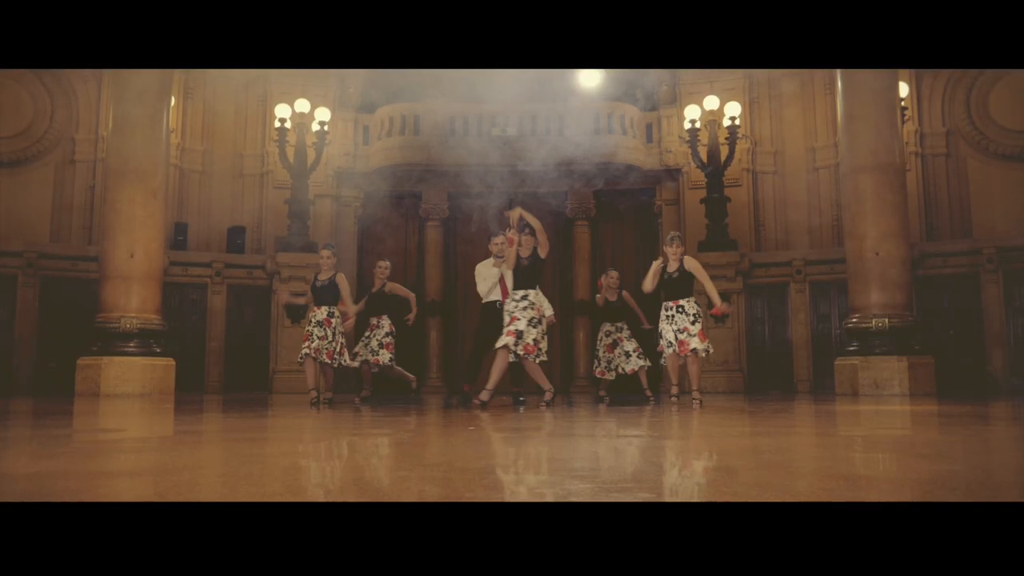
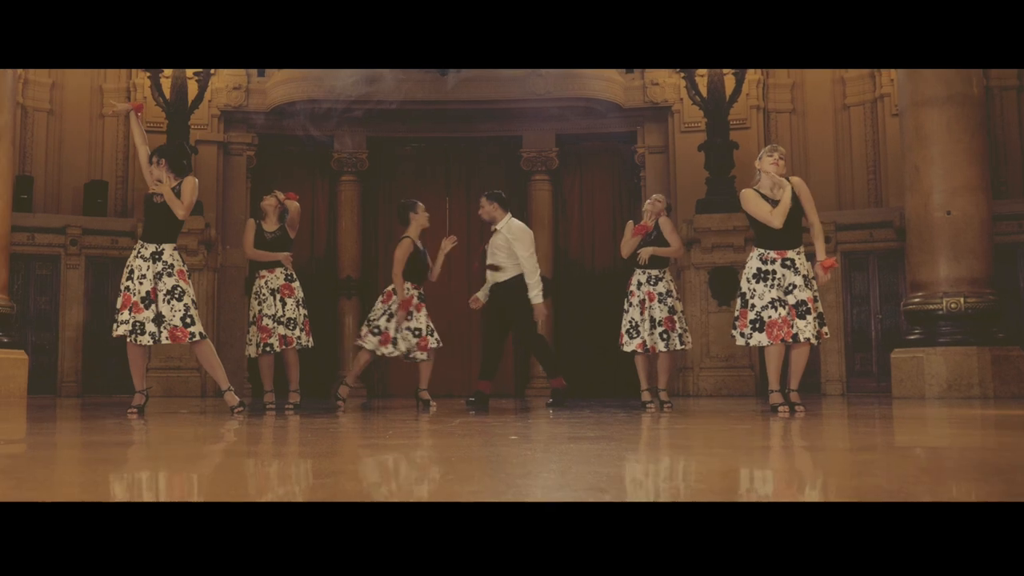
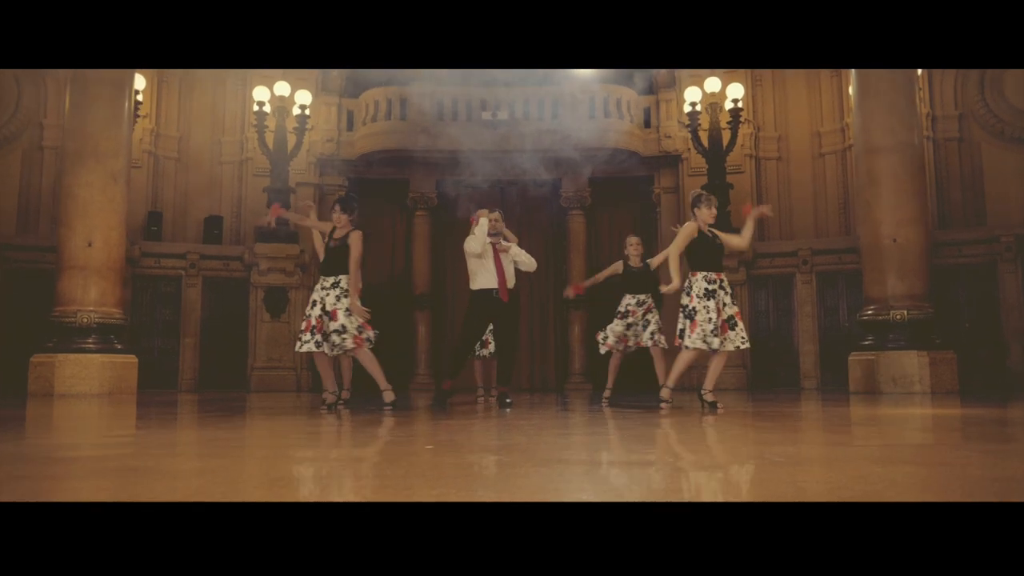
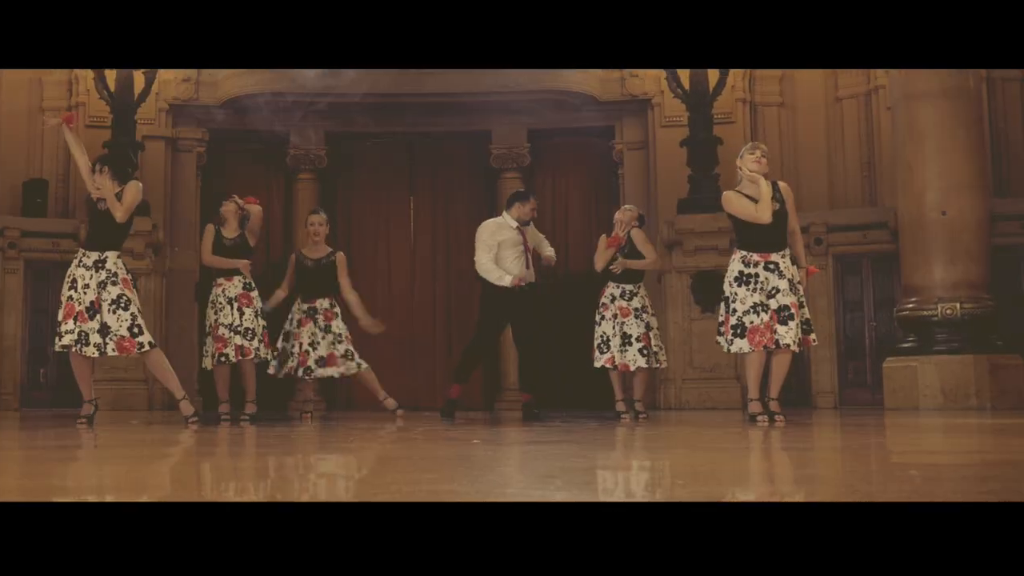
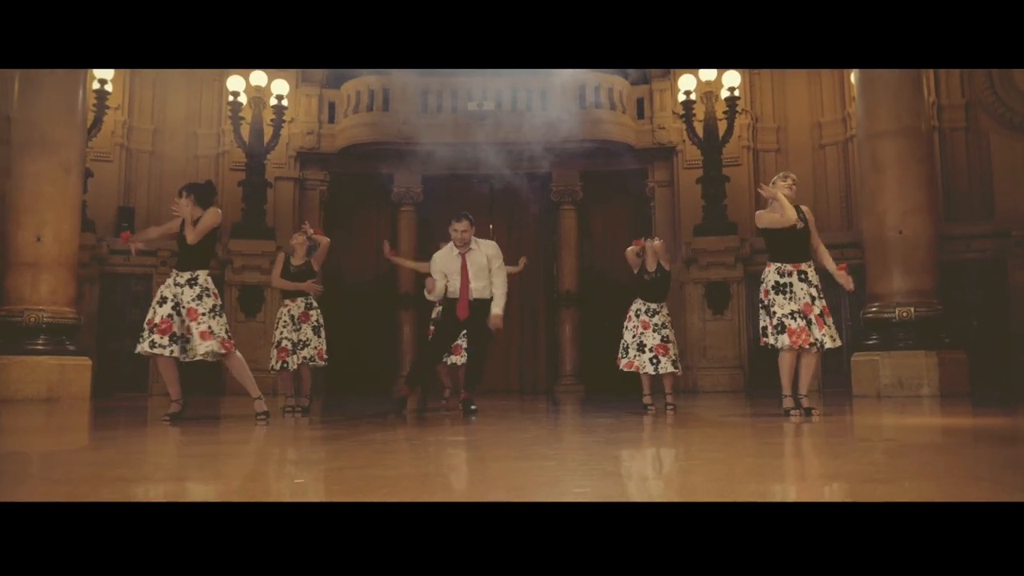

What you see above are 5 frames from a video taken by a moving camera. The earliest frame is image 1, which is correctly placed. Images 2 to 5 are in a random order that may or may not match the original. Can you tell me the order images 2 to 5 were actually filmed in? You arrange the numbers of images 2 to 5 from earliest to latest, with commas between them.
3, 5, 4, 2
